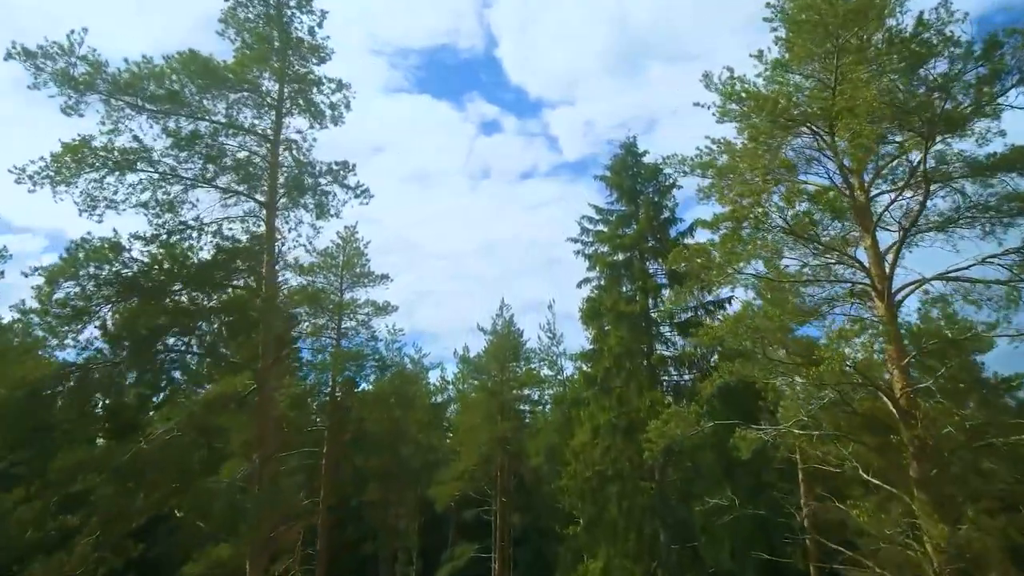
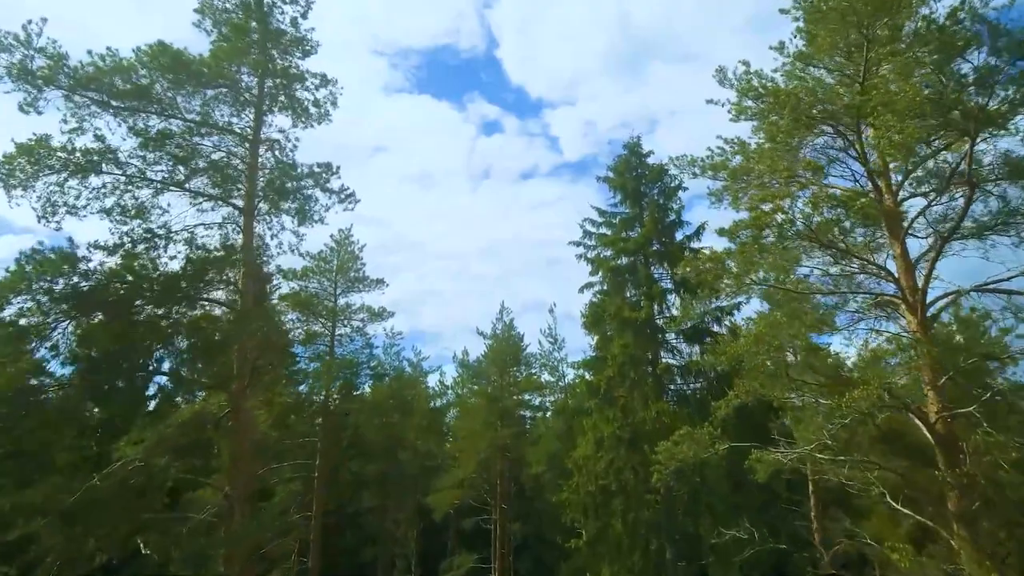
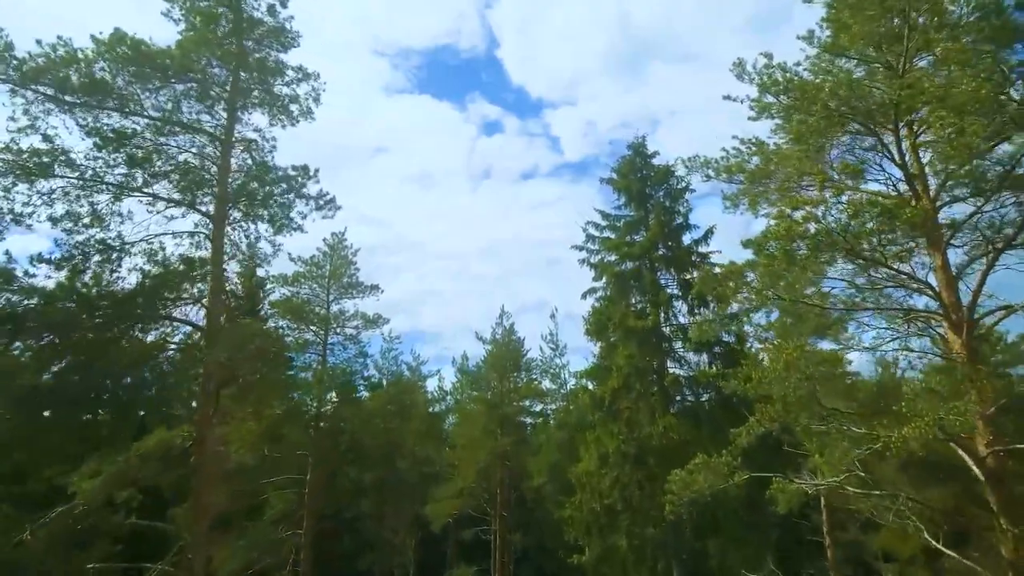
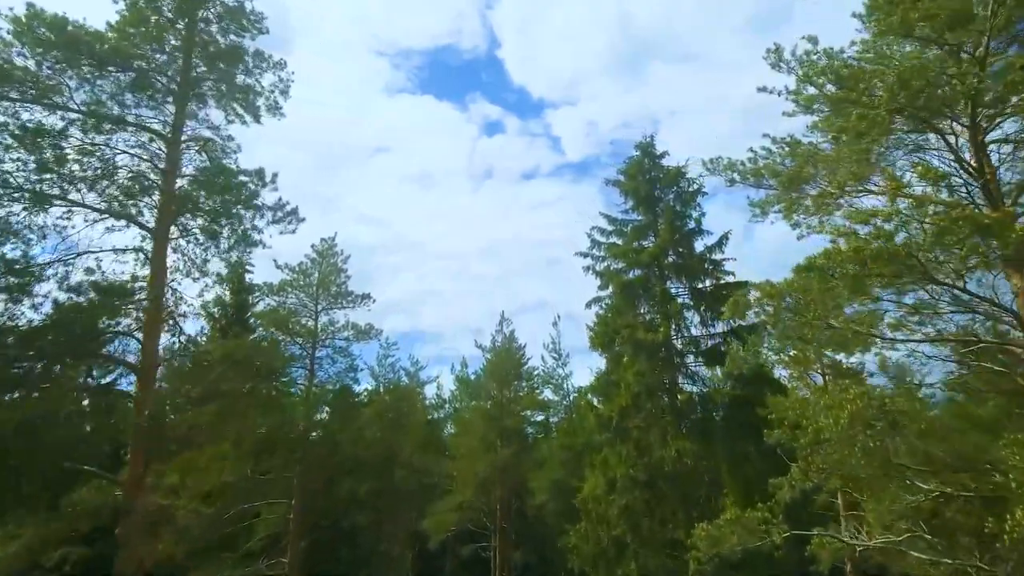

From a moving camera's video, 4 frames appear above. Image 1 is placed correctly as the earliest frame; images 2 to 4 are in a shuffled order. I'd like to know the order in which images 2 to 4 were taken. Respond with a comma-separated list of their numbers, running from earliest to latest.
2, 3, 4
